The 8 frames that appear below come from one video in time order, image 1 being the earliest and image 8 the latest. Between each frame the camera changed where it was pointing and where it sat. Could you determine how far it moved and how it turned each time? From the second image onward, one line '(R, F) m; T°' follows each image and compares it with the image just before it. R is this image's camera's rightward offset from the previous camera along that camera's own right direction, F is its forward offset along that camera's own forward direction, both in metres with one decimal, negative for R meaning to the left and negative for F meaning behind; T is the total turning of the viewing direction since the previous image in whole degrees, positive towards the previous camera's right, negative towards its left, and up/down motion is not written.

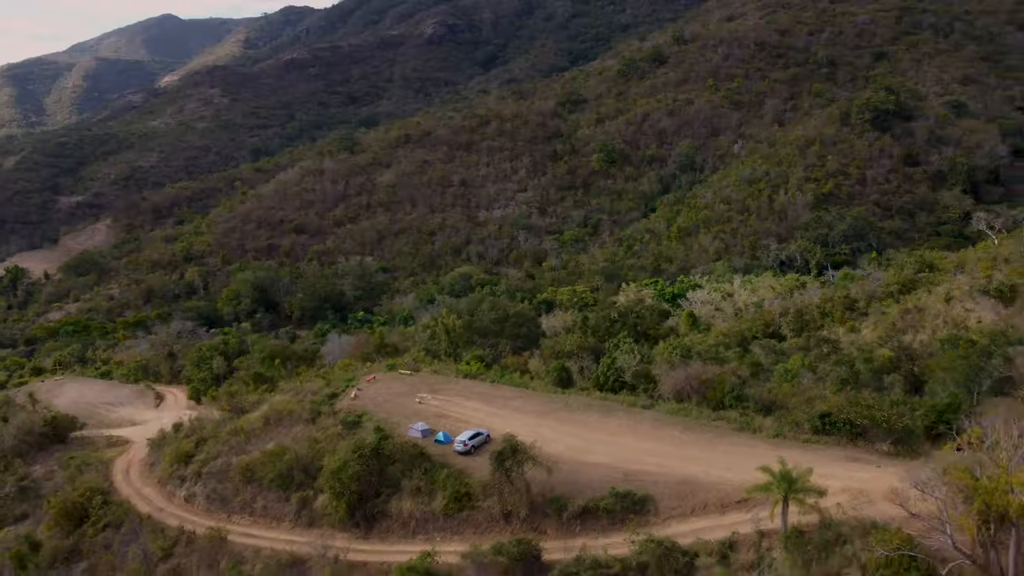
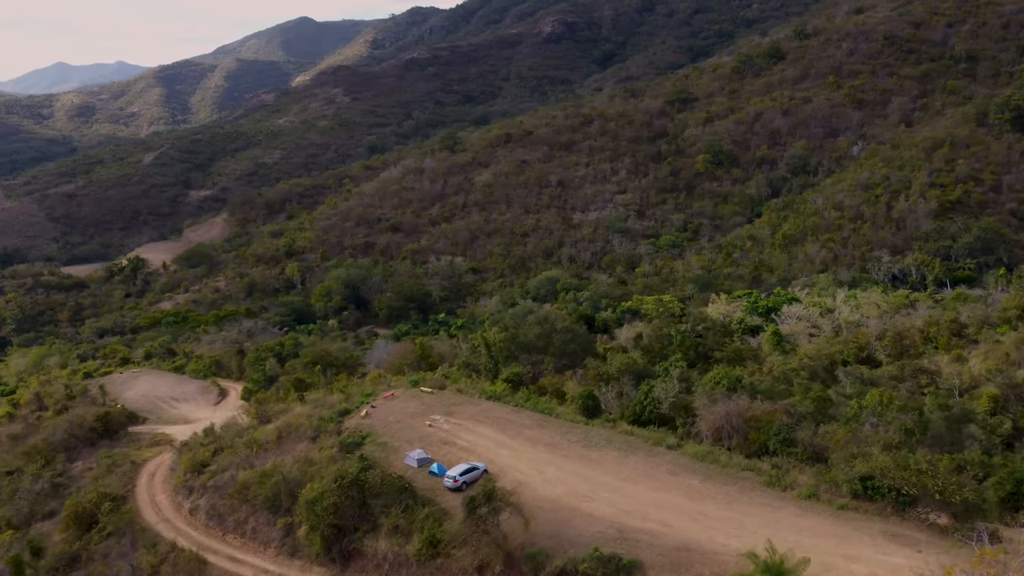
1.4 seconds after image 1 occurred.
(+1.5, +1.3) m; -8°
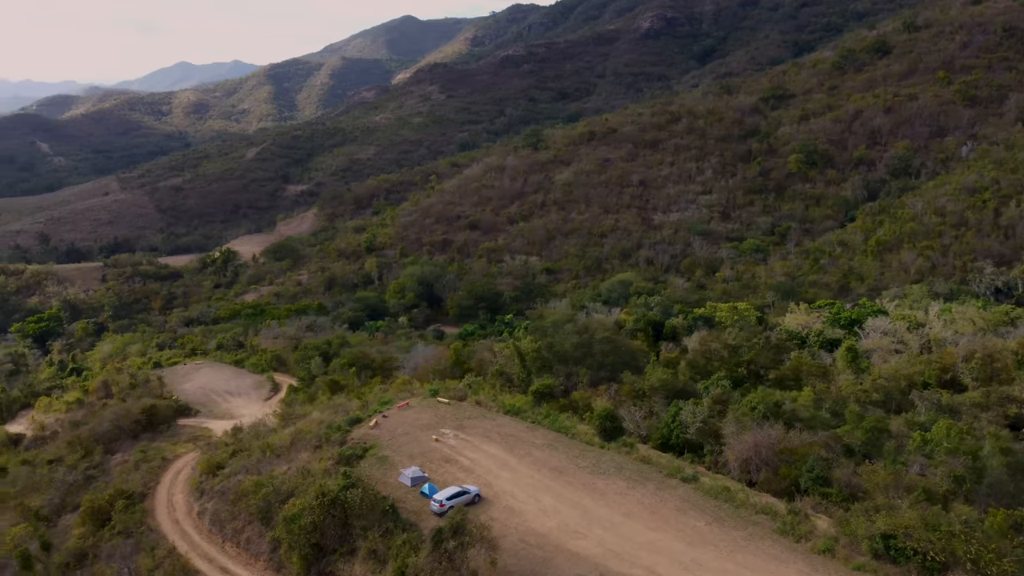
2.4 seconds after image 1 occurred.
(+1.2, +0.9) m; -7°
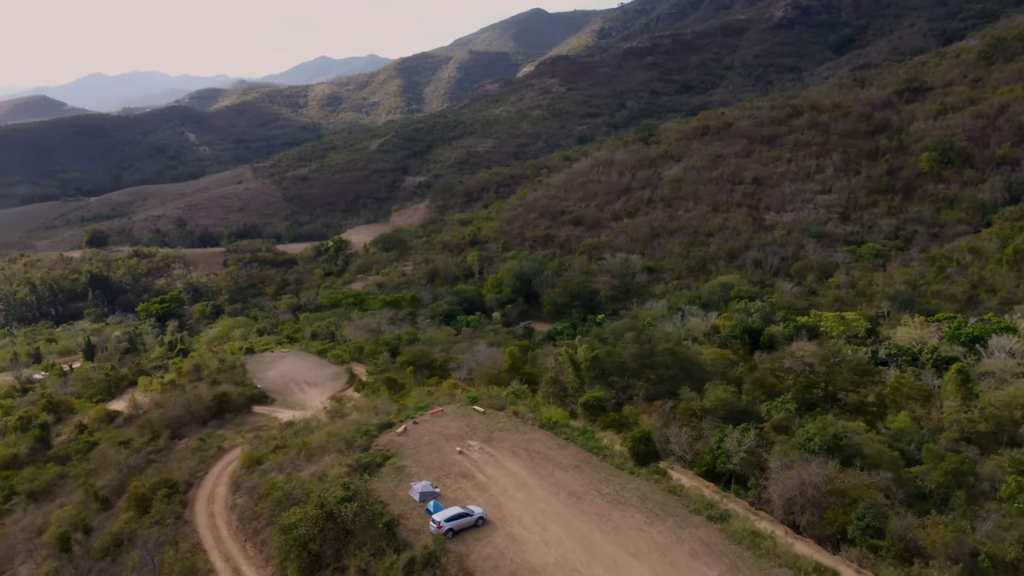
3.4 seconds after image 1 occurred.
(+1.3, +0.8) m; -9°
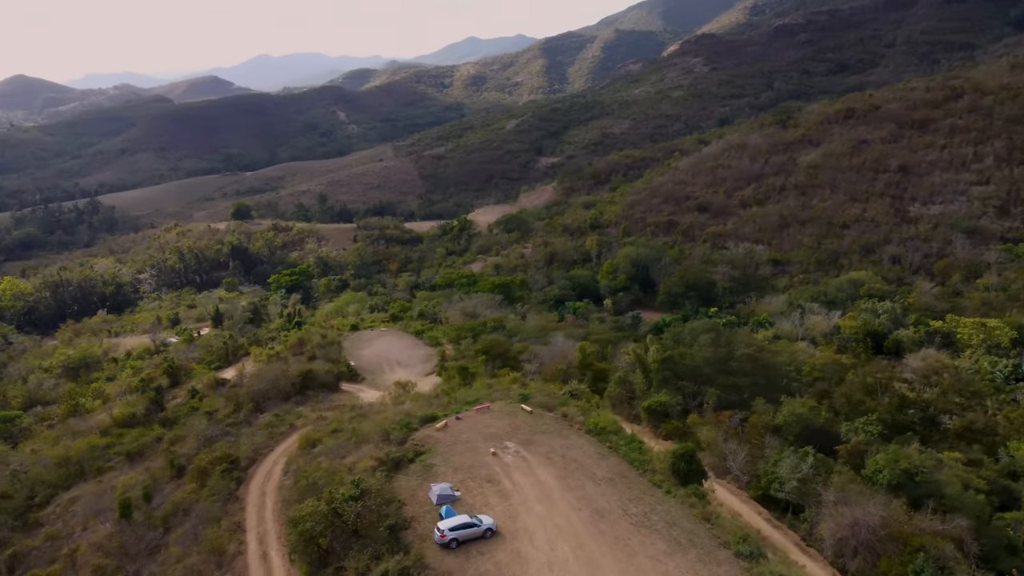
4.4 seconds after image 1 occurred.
(+1.3, +0.8) m; -10°
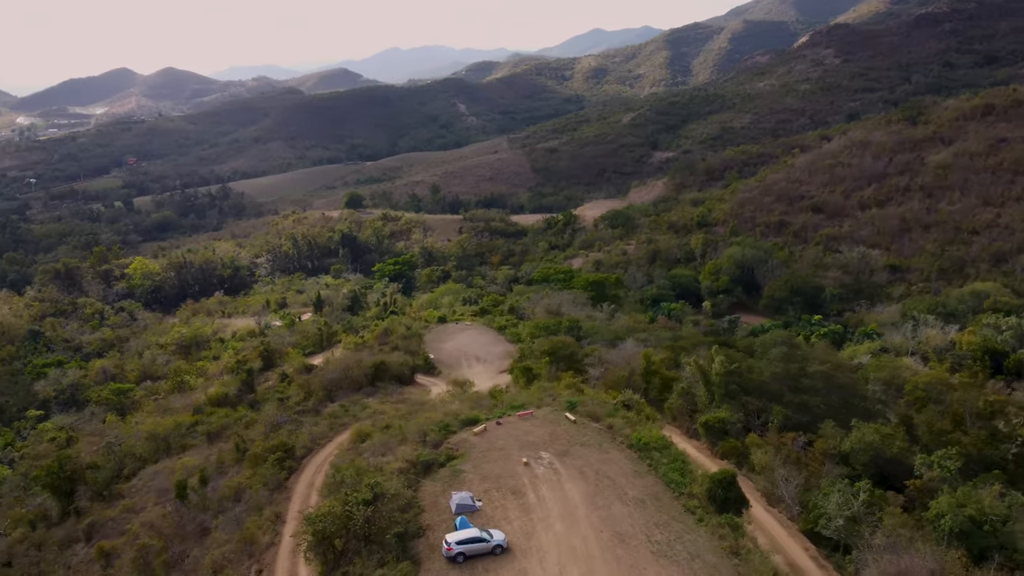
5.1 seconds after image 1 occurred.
(+1.0, +0.5) m; -8°
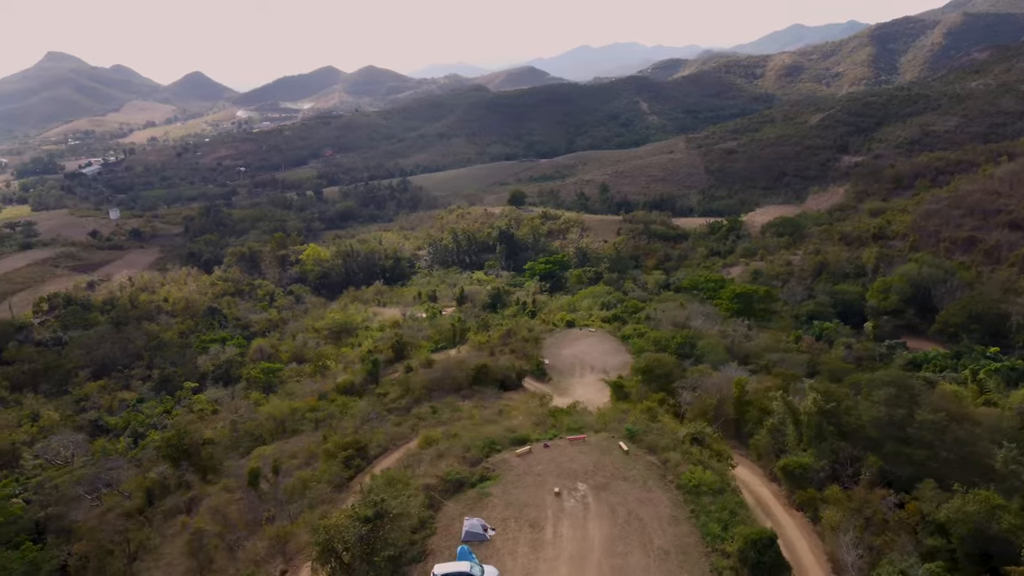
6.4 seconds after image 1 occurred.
(+1.7, +0.8) m; -12°
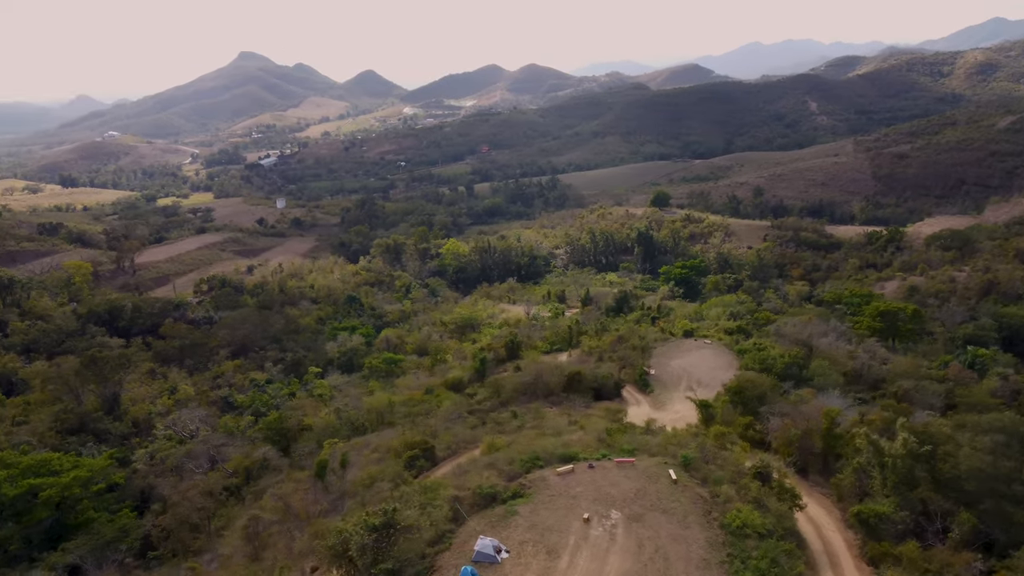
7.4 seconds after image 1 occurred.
(+1.3, +0.6) m; -11°
